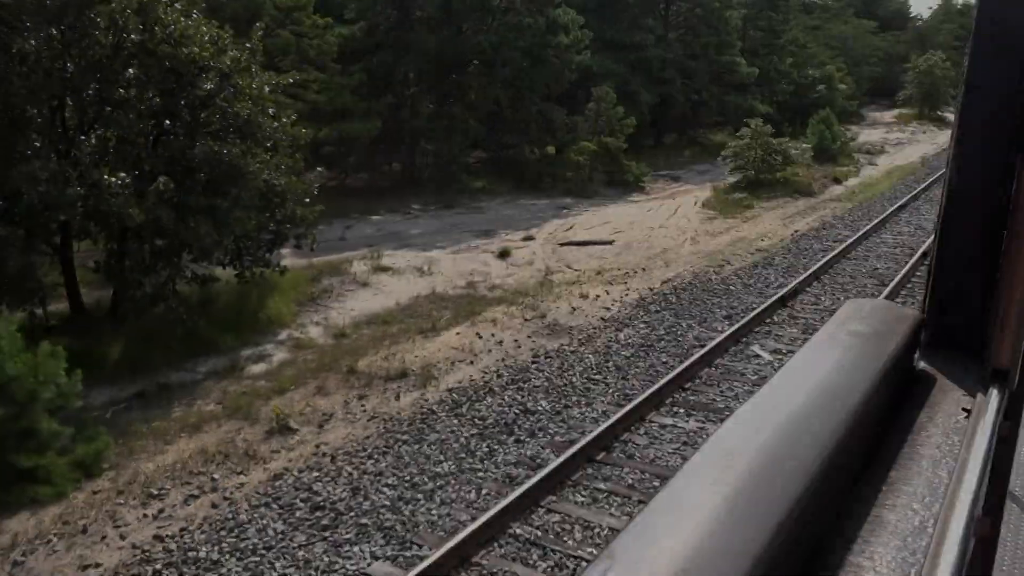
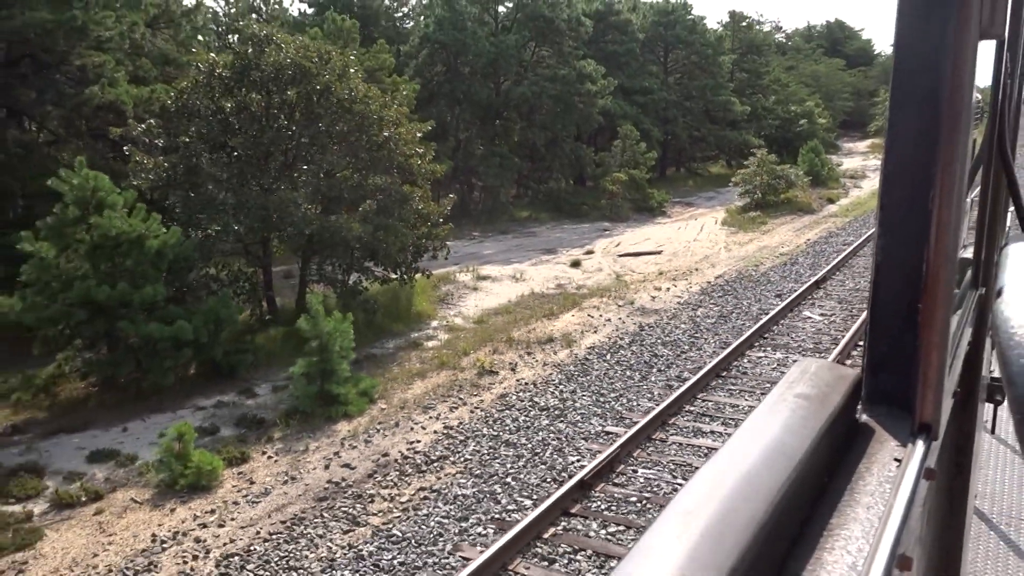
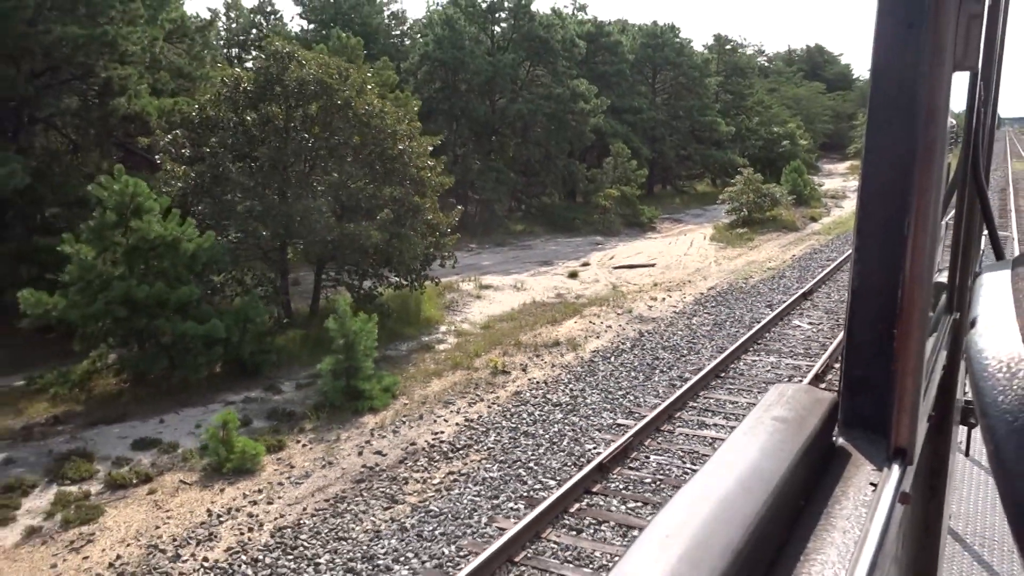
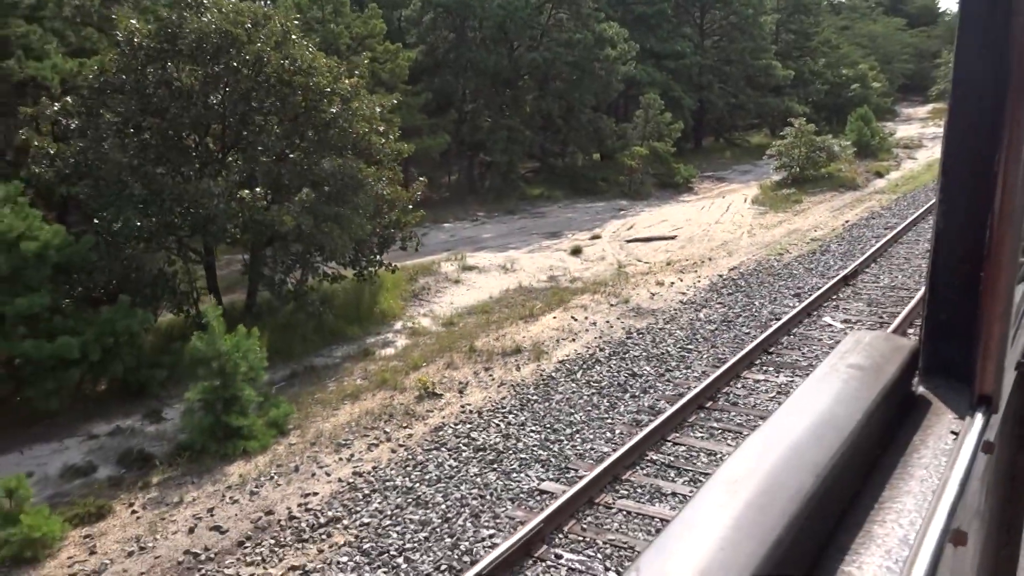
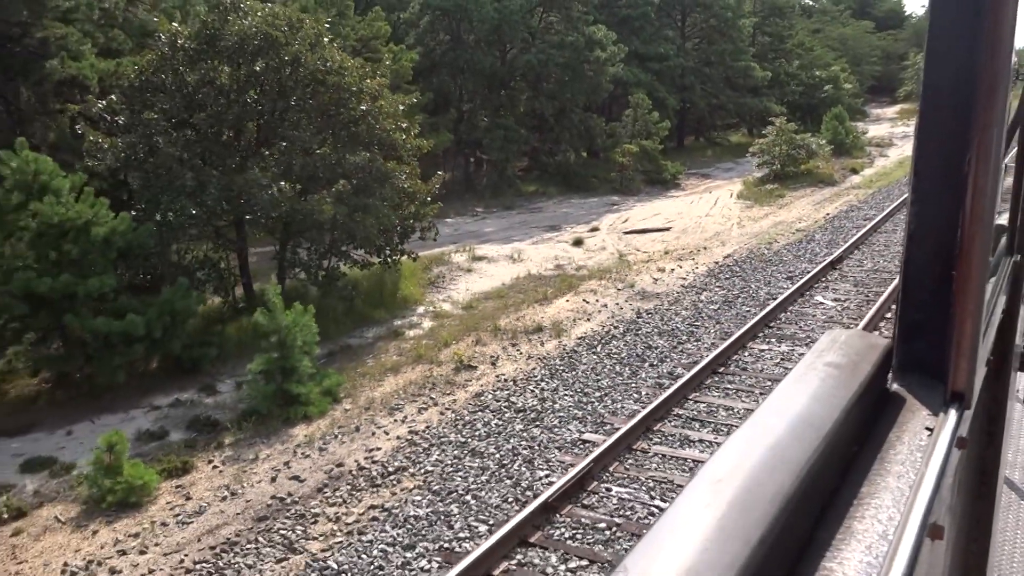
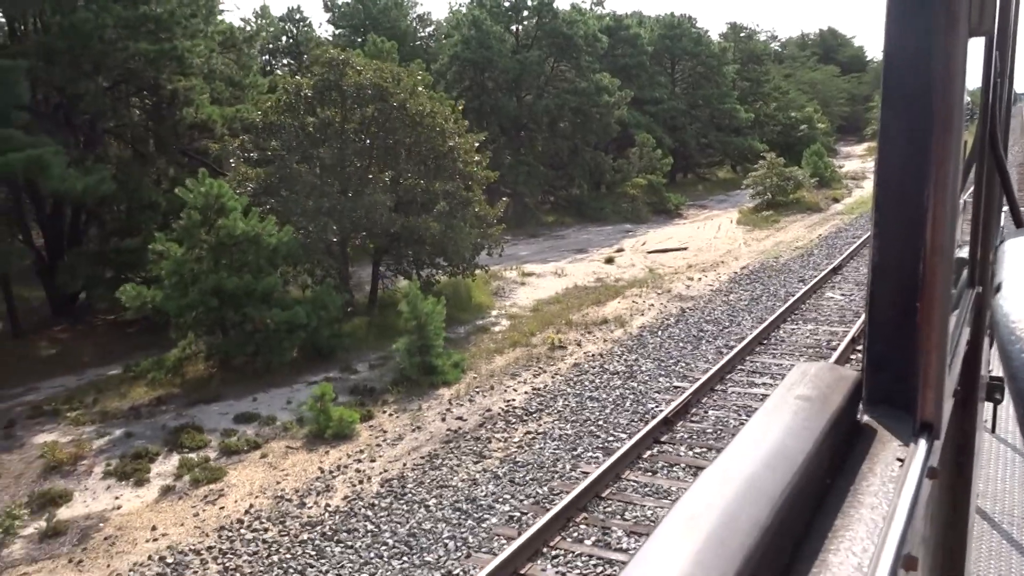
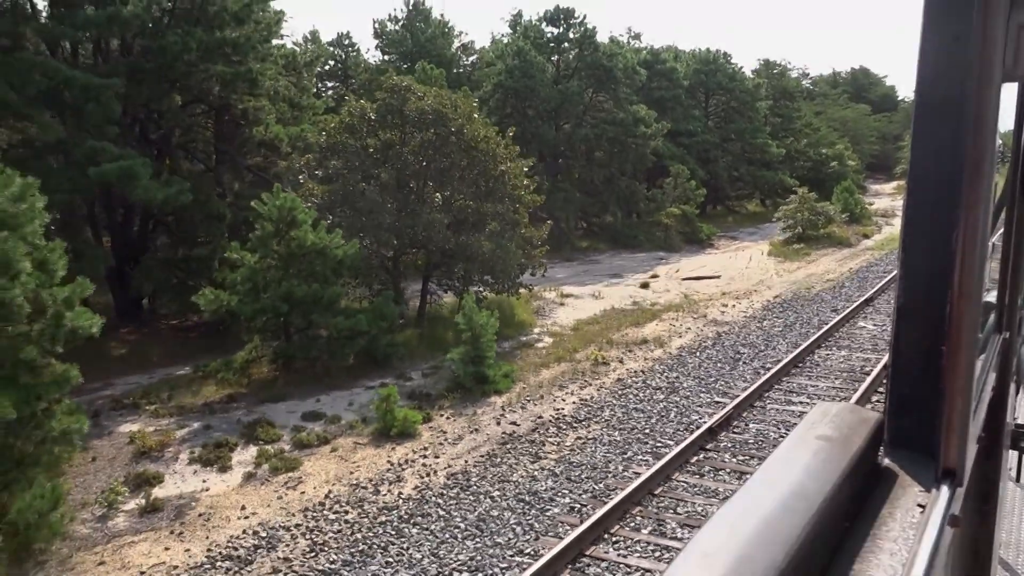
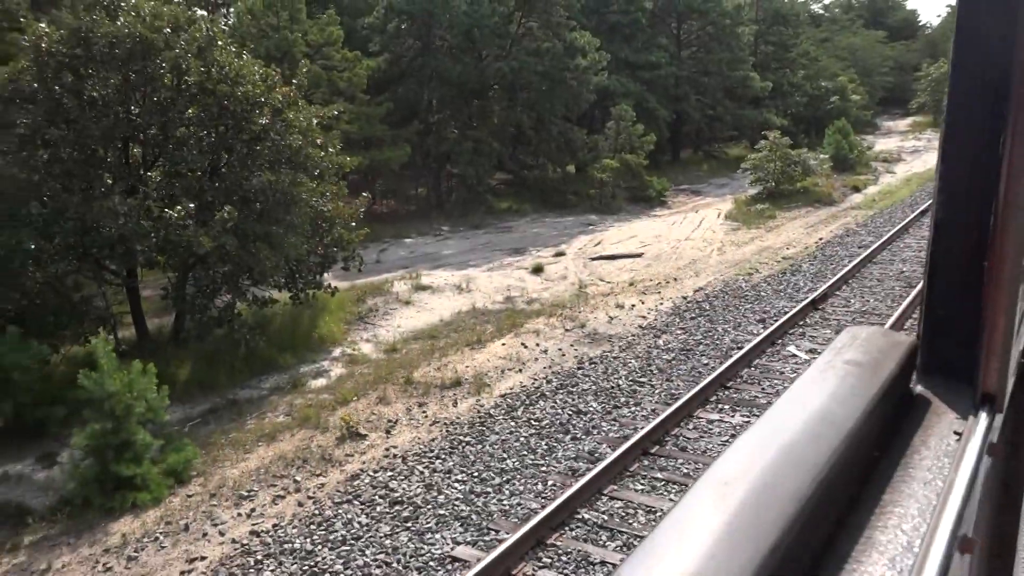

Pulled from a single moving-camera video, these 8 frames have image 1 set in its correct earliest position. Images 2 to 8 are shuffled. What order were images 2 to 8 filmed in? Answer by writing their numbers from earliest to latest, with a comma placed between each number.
8, 4, 5, 2, 3, 6, 7
